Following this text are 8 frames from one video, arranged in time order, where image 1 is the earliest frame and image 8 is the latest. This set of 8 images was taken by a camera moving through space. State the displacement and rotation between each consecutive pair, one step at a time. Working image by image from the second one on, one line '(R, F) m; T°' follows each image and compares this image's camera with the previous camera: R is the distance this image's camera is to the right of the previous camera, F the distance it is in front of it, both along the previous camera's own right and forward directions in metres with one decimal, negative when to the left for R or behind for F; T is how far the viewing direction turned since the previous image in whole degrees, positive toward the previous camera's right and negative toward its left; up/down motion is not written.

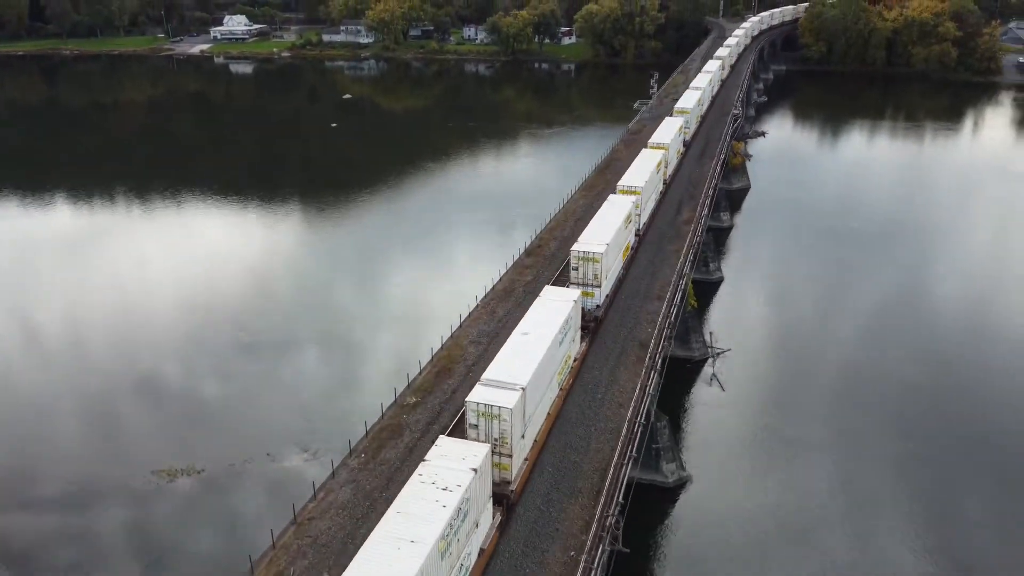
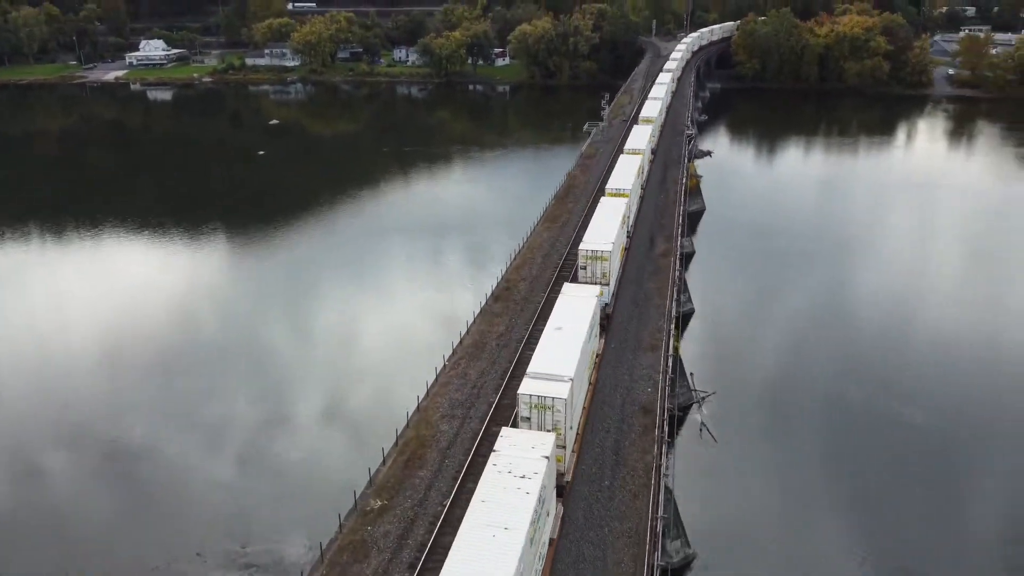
(-0.3, +1.2) m; +4°
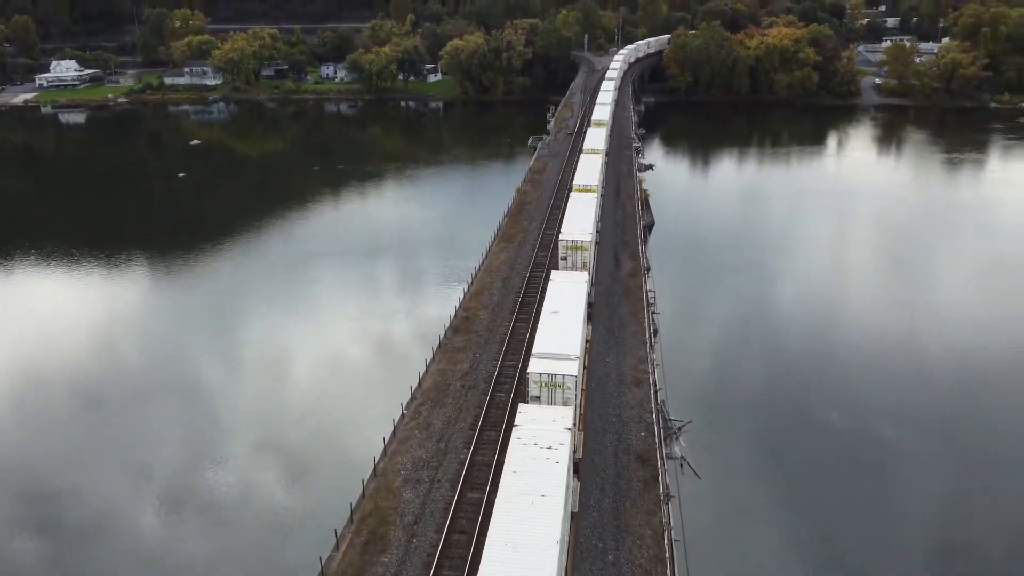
(-0.2, +1.0) m; +4°
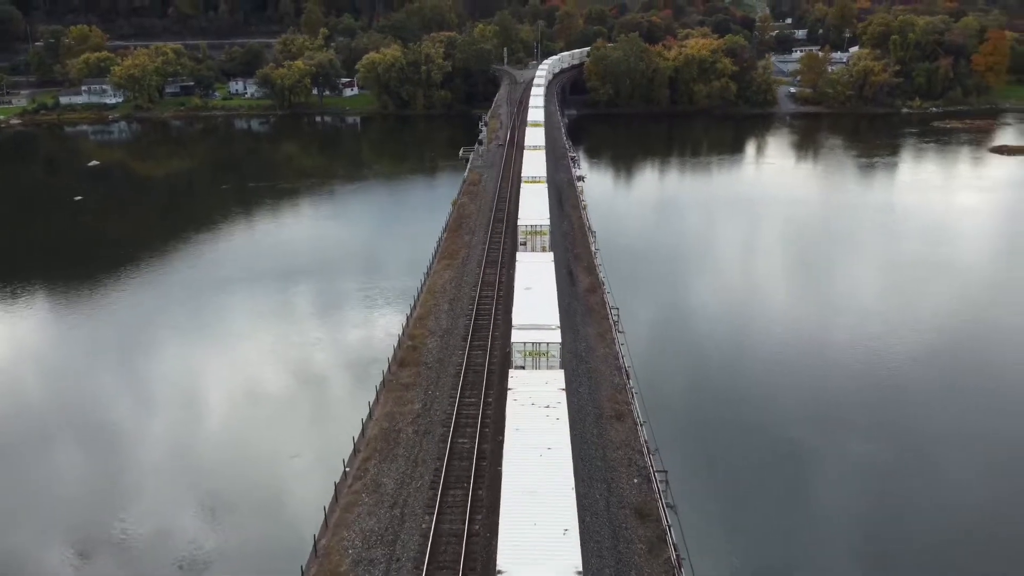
(-0.2, +1.0) m; +5°
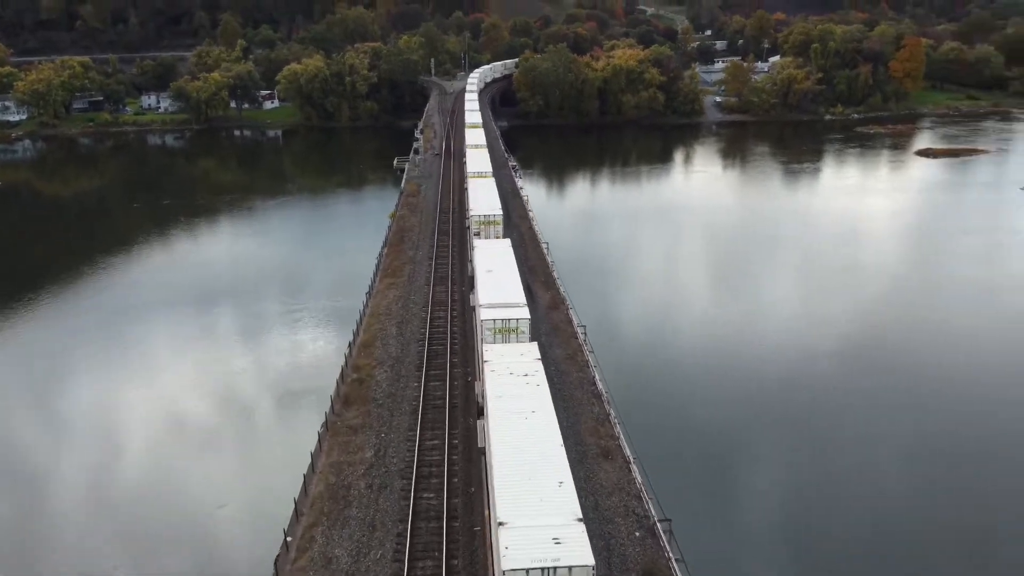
(-0.2, +0.8) m; +5°
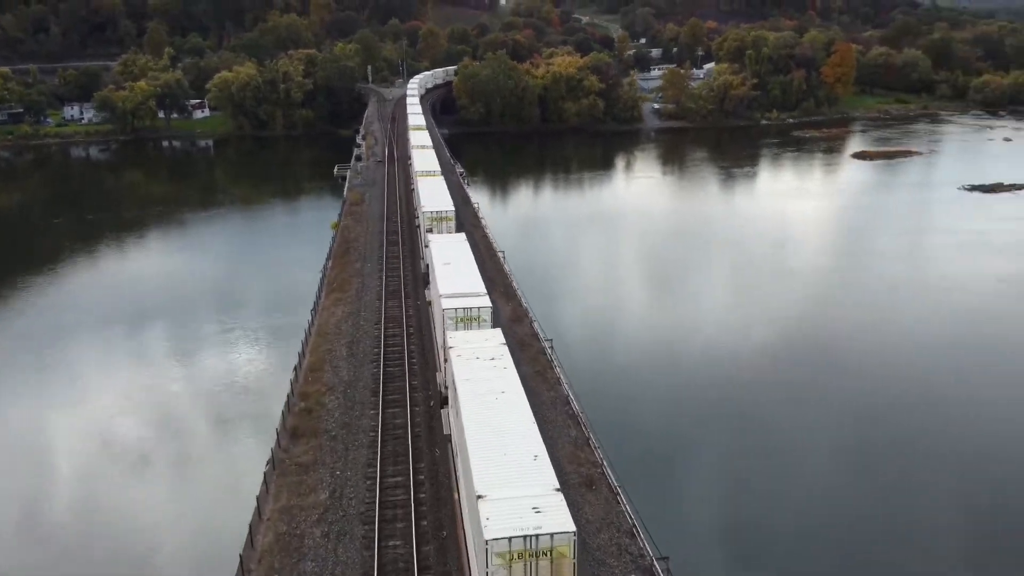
(-0.1, +0.5) m; +4°
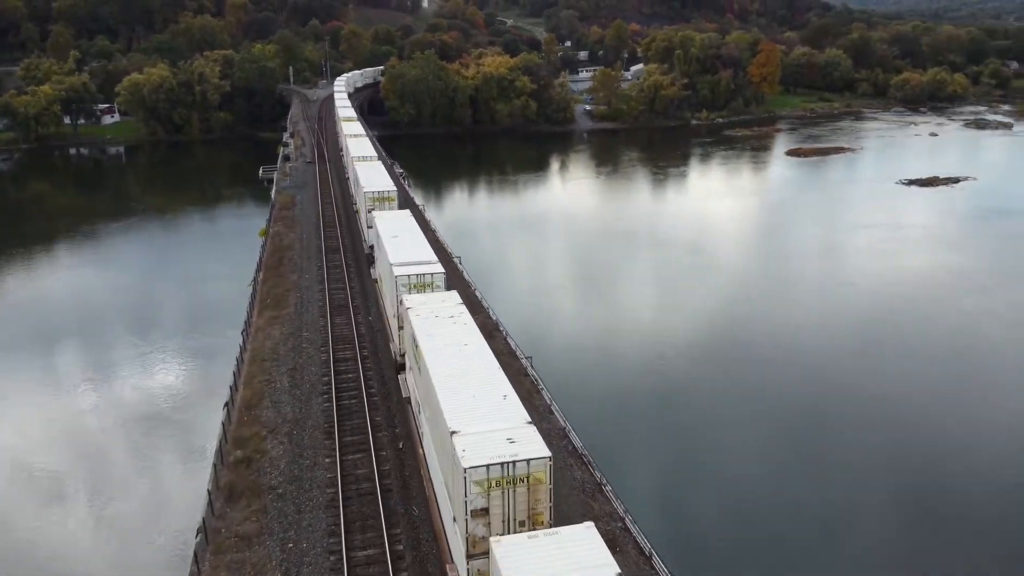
(-0.3, +0.9) m; +5°
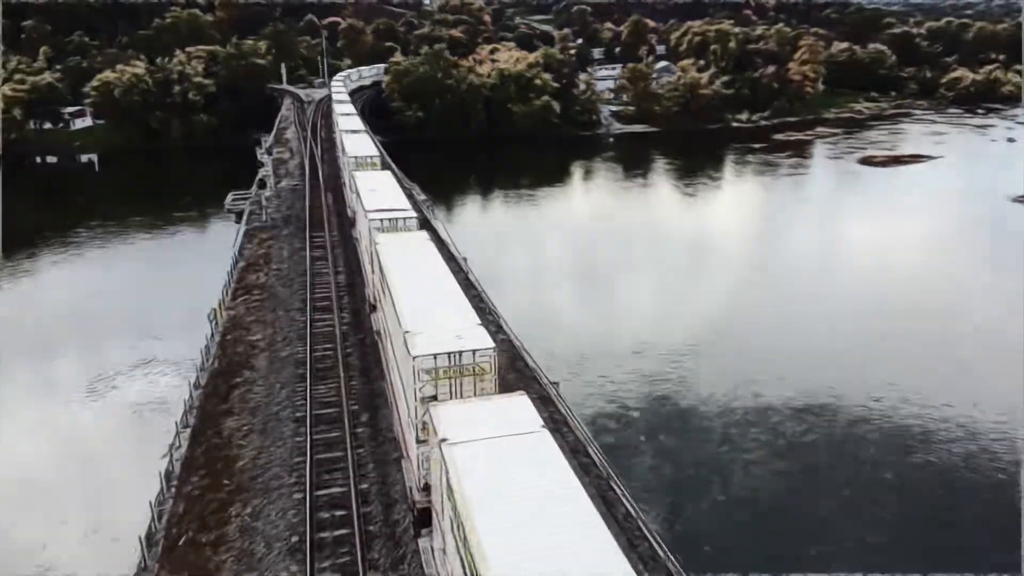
(-0.7, +3.5) m; 0°
